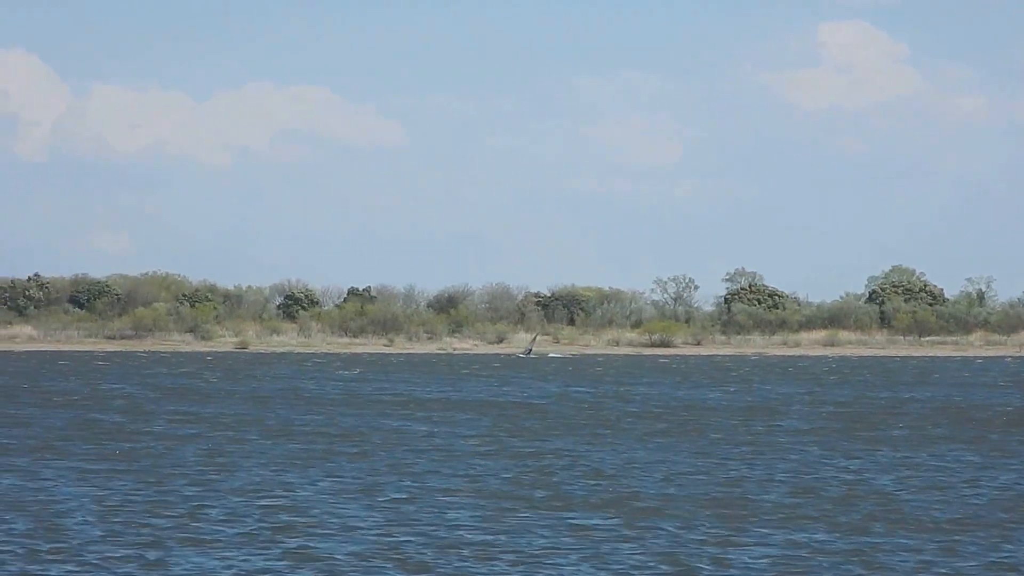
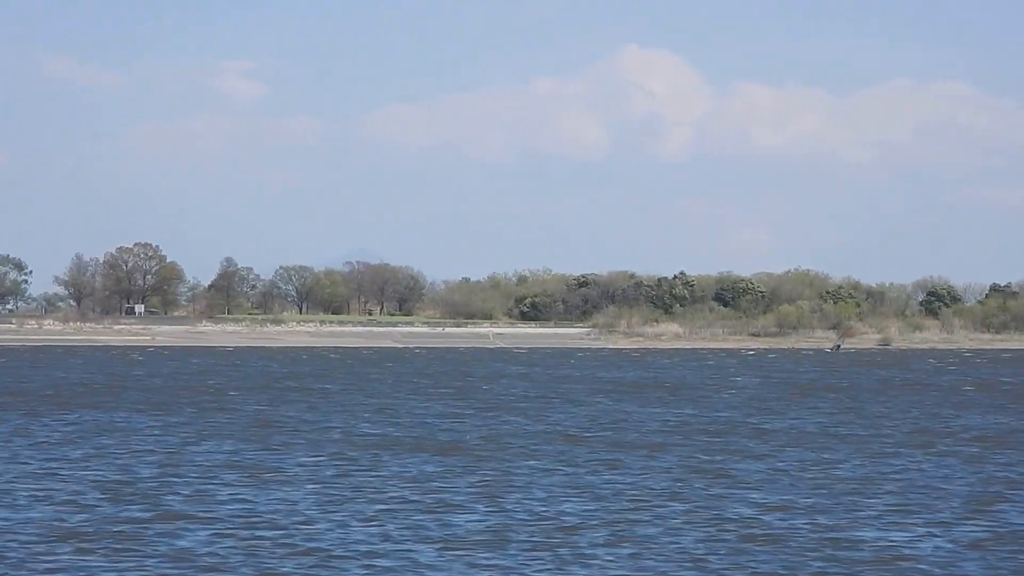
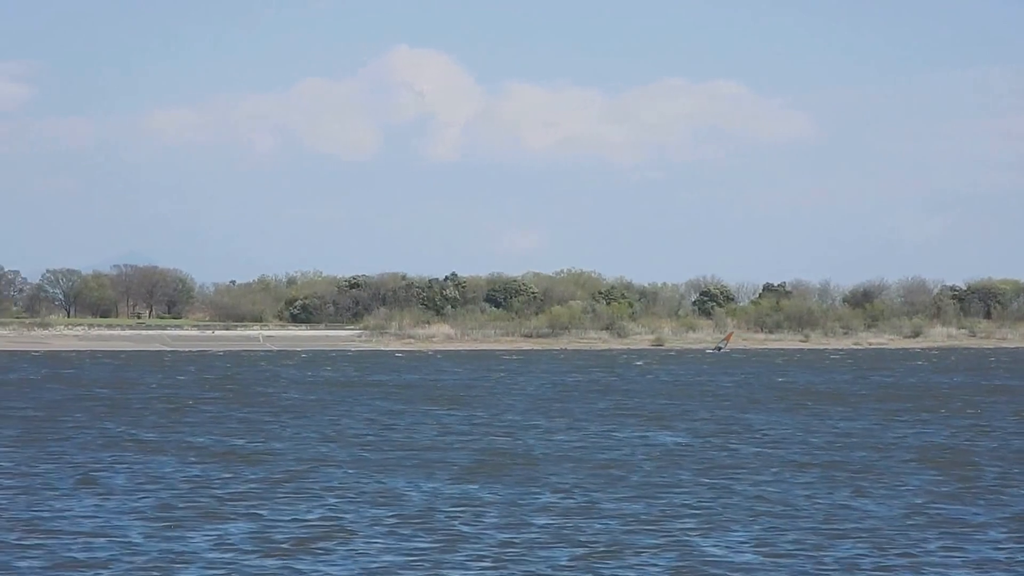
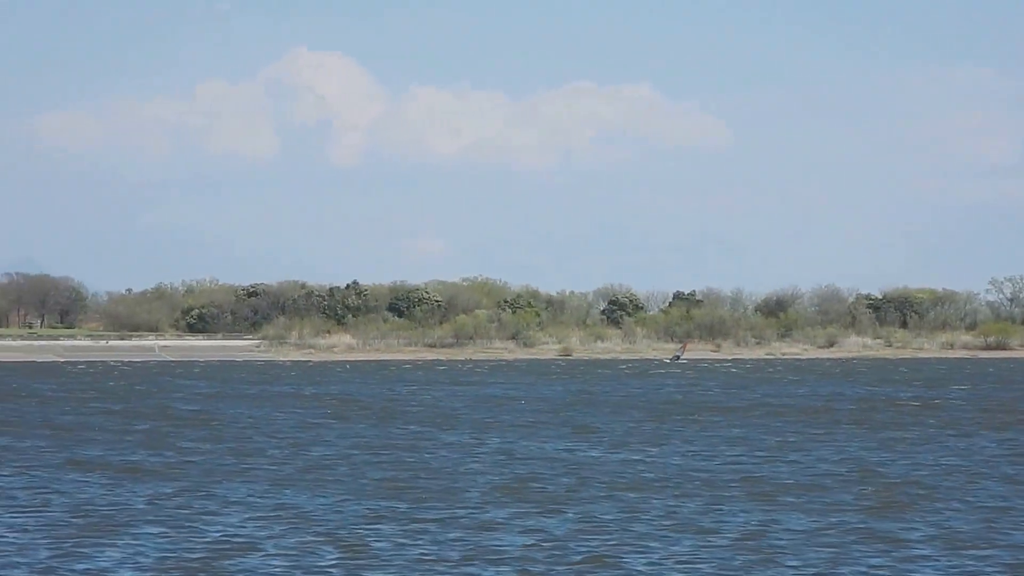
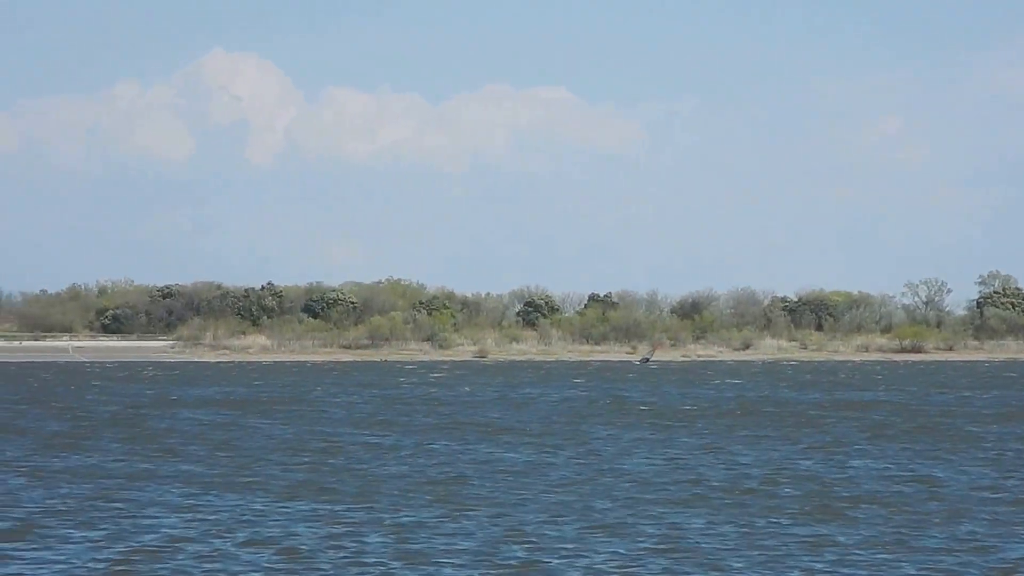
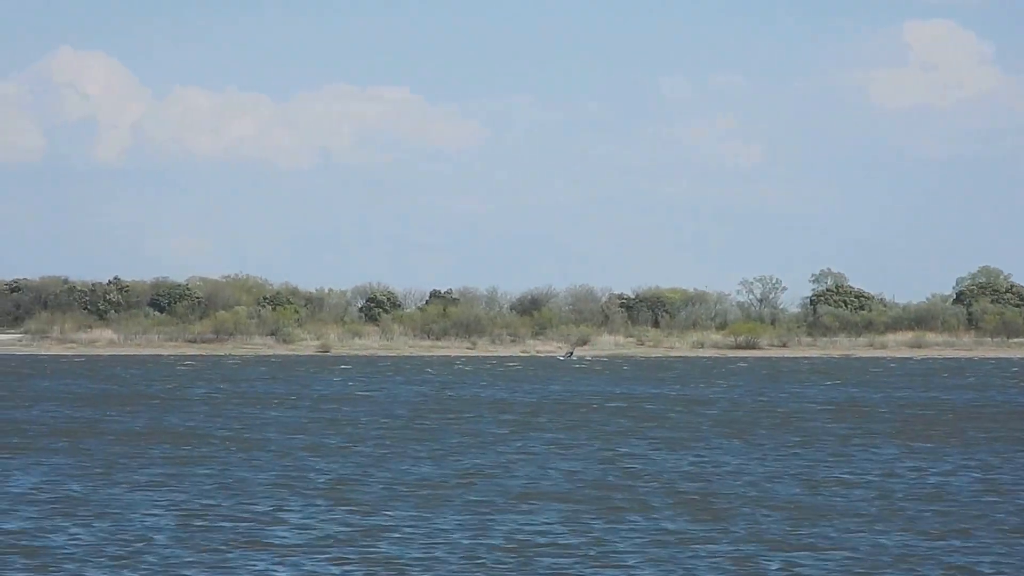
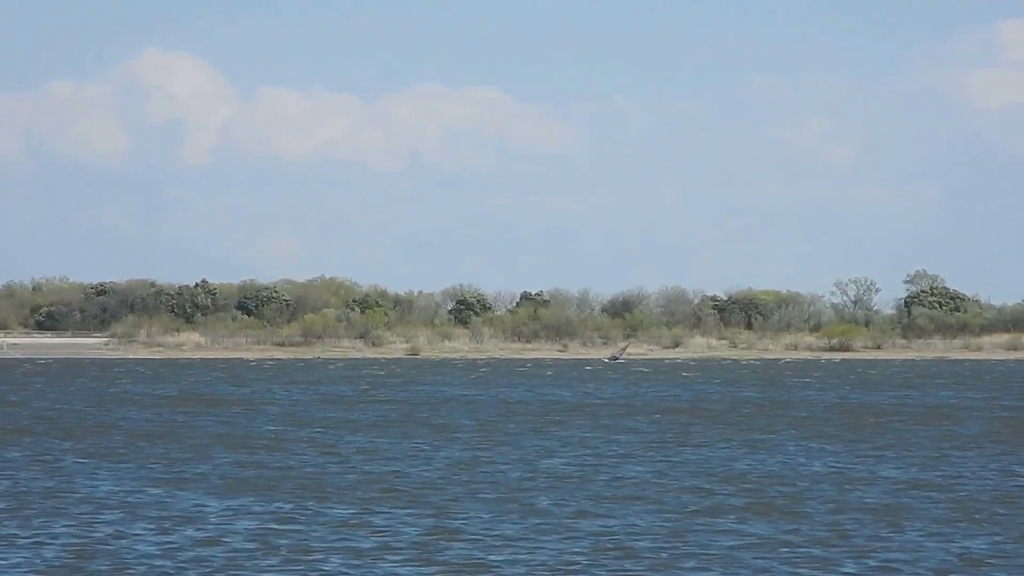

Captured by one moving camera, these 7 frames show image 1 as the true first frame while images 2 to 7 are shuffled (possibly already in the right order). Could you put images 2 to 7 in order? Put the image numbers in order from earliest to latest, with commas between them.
6, 7, 5, 4, 3, 2
